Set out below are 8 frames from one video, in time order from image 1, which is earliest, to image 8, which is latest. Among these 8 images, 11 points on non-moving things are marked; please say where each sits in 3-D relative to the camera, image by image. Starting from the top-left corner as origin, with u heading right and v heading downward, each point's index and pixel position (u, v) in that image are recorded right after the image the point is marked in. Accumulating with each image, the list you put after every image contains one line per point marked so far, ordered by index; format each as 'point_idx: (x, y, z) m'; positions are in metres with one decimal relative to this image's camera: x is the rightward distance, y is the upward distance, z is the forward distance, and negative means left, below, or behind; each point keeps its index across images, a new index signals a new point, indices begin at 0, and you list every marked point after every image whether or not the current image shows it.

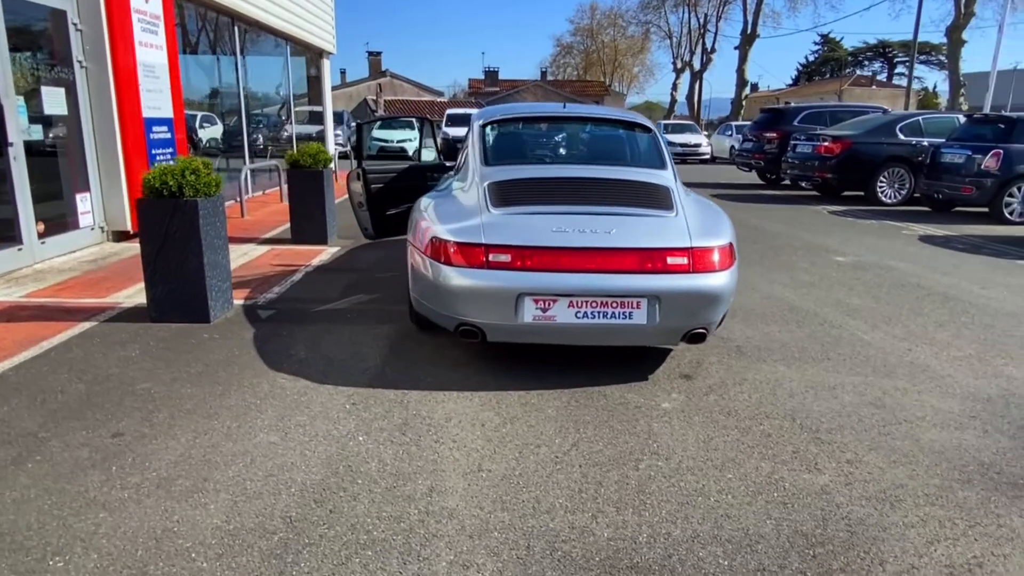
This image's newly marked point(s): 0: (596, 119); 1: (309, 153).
0: (+0.7, +1.3, +5.4) m
1: (-2.5, +1.7, +8.6) m
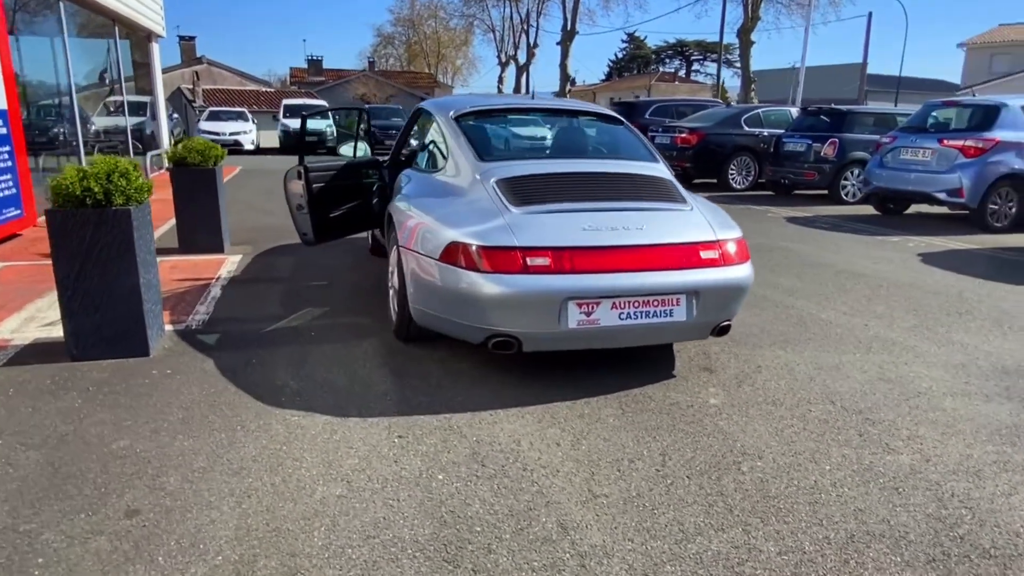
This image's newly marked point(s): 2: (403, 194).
0: (+0.4, +1.4, +5.2) m
1: (-3.5, +1.6, +7.6) m
2: (-0.8, +0.7, +4.9) m
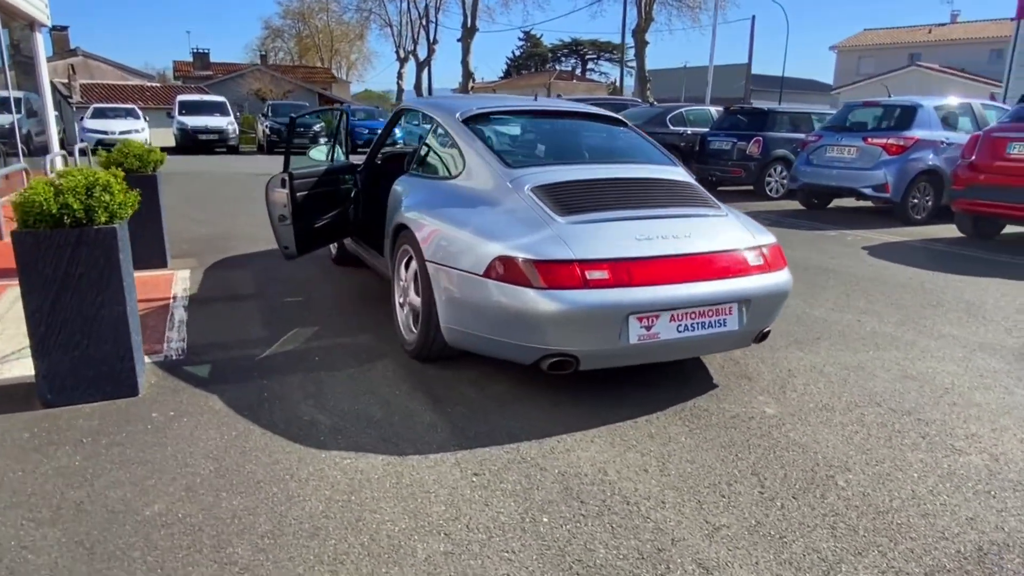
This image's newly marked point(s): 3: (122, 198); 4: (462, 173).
0: (+0.5, +1.3, +5.0) m
1: (-3.8, +1.4, +6.8) m
2: (-0.7, +0.6, +4.5) m
3: (-2.1, +0.5, +3.6) m
4: (-0.3, +0.7, +4.3) m
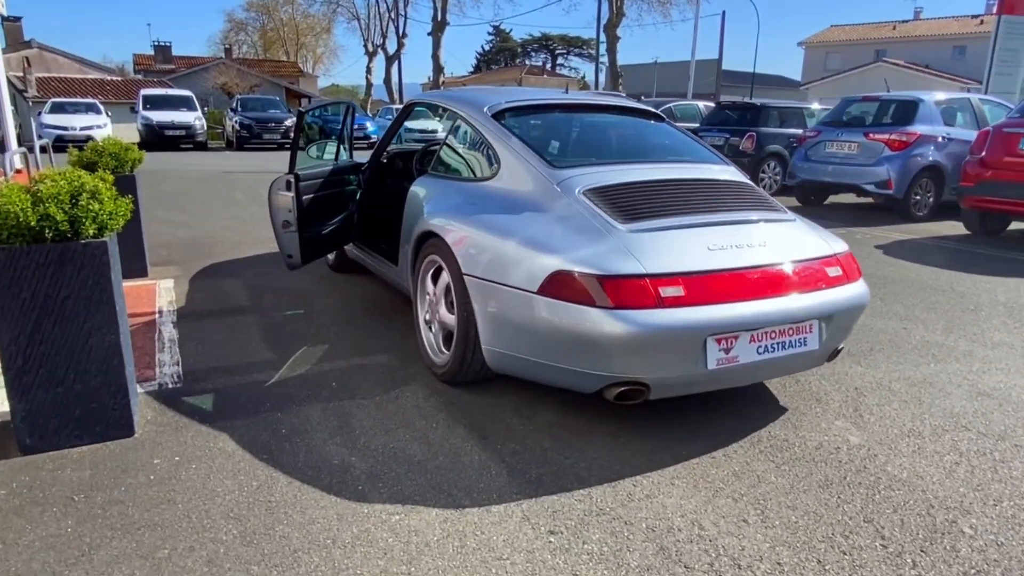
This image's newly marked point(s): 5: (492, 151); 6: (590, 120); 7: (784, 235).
0: (+0.6, +1.2, +4.6) m
1: (-3.7, +1.2, +6.2) m
2: (-0.5, +0.5, +4.0) m
3: (-1.8, +0.4, +3.0) m
4: (-0.1, +0.7, +3.8) m
5: (-0.1, +0.8, +3.9) m
6: (+0.5, +1.1, +4.4) m
7: (+1.4, +0.3, +3.5) m
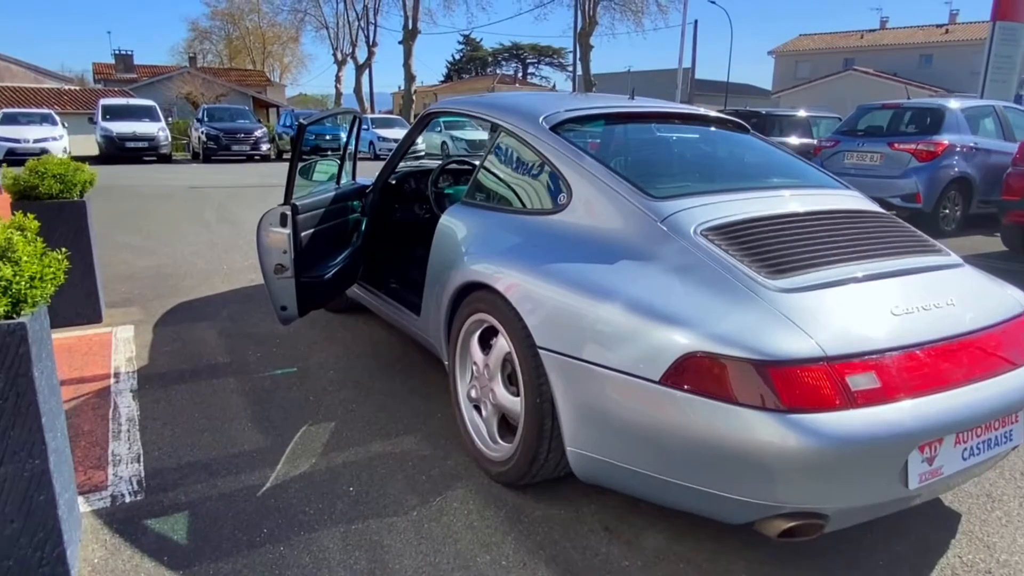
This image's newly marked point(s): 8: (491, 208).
0: (+0.9, +0.9, +3.7) m
1: (-3.5, +0.9, +5.1) m
2: (-0.2, +0.2, +3.1) m
3: (-1.4, +0.1, +2.0) m
4: (+0.2, +0.4, +2.9) m
5: (+0.2, +0.5, +3.0) m
6: (+0.8, +0.8, +3.5) m
7: (+1.7, 0.0, +2.6) m
8: (-0.1, +0.4, +3.2) m
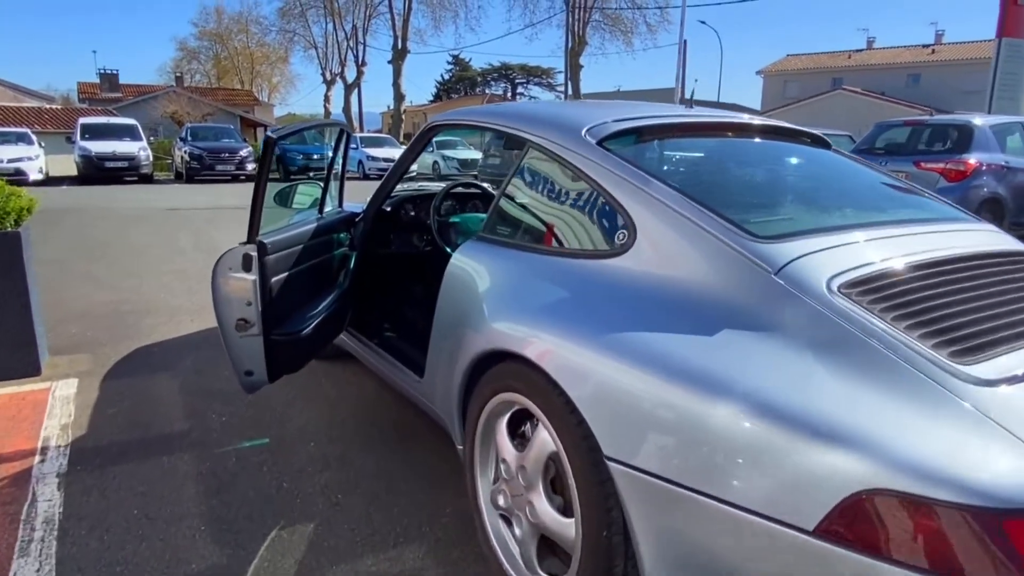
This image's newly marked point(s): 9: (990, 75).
0: (+1.0, +0.7, +3.0) m
1: (-3.4, +0.6, +4.3) m
2: (0.0, 0.0, +2.3) m
3: (-1.3, -0.1, +1.2) m
4: (+0.3, +0.1, +2.2) m
5: (+0.3, +0.3, +2.2) m
6: (+0.9, +0.6, +2.7) m
7: (+1.9, -0.2, +1.9) m
8: (0.0, +0.1, +2.4) m
9: (+12.0, +5.3, +17.0) m
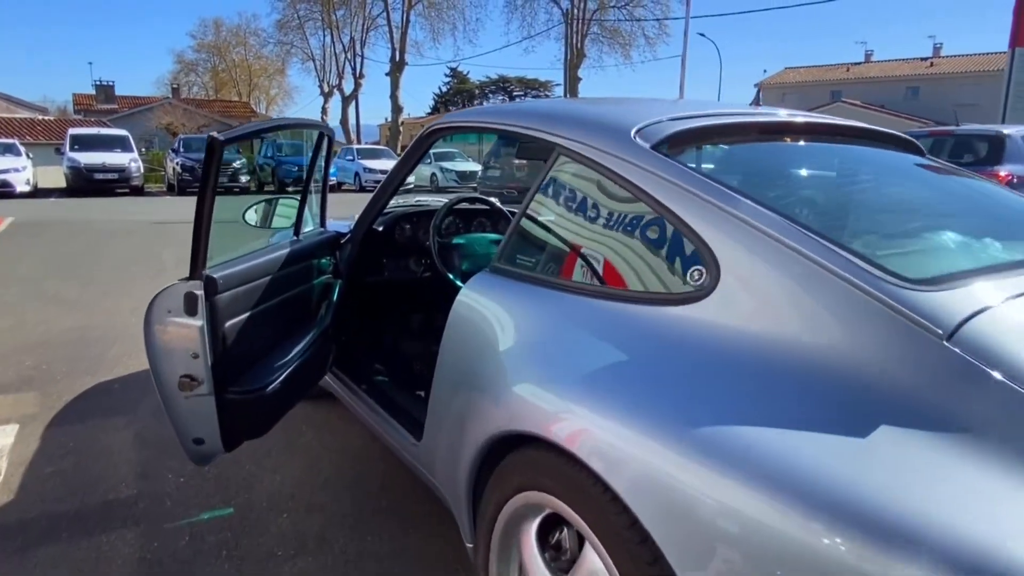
0: (+1.1, +0.6, +2.4) m
1: (-3.3, +0.4, +3.7) m
2: (0.0, -0.2, +1.7) m
3: (-1.2, -0.3, +0.6) m
4: (+0.4, 0.0, +1.6) m
5: (+0.4, +0.1, +1.6) m
6: (+1.0, +0.4, +2.2) m
7: (+1.9, -0.3, +1.3) m
8: (+0.1, 0.0, +1.8) m
9: (+12.0, +4.9, +16.5) m
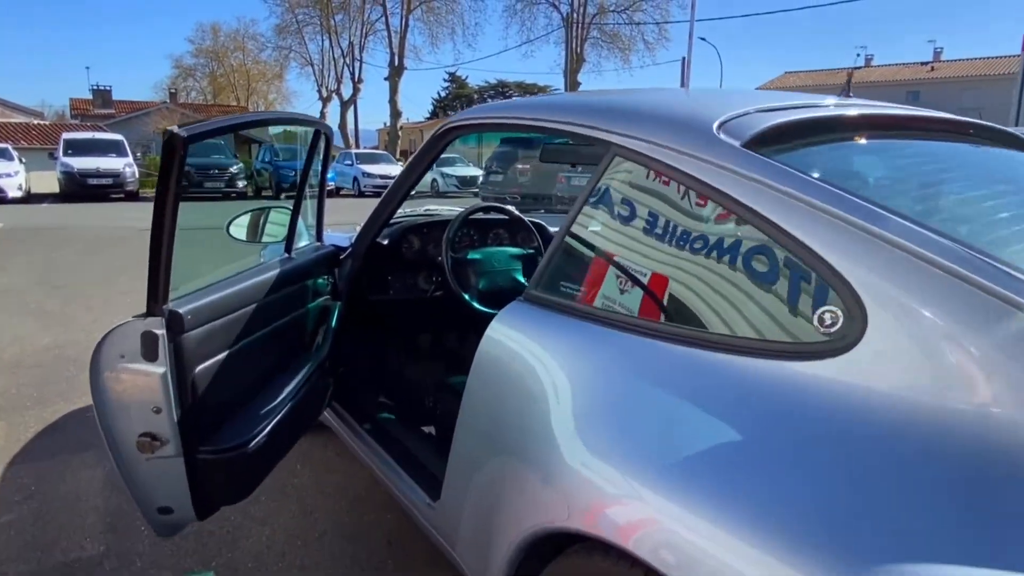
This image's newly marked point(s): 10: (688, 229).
0: (+1.2, +0.5, +2.0) m
1: (-3.2, +0.3, +3.3) m
2: (+0.1, -0.3, +1.3) m
3: (-1.1, -0.3, +0.2) m
4: (+0.5, -0.1, +1.1) m
5: (+0.5, +0.1, +1.2) m
6: (+1.1, +0.3, +1.7) m
7: (+2.1, -0.4, +0.9) m
8: (+0.2, -0.1, +1.4) m
9: (+12.1, +4.8, +16.2) m
10: (+0.4, +0.1, +1.4) m
